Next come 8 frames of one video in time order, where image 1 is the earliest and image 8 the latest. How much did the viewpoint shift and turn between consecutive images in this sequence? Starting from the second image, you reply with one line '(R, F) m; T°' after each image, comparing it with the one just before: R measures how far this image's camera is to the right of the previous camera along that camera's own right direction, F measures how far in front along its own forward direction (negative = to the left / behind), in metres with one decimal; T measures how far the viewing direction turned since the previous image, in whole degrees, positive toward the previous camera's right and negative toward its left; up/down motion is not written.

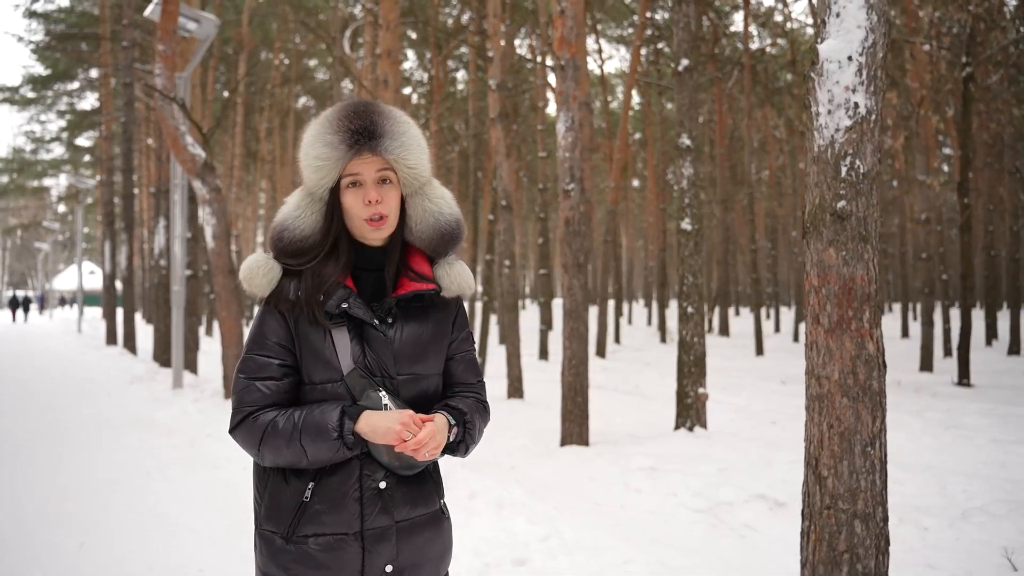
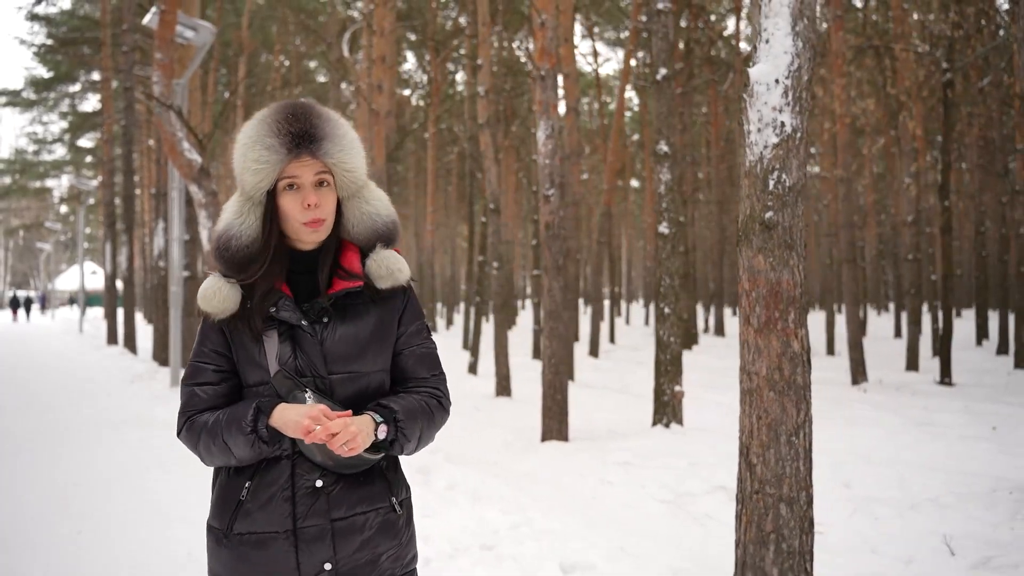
(+0.2, -0.3) m; 0°
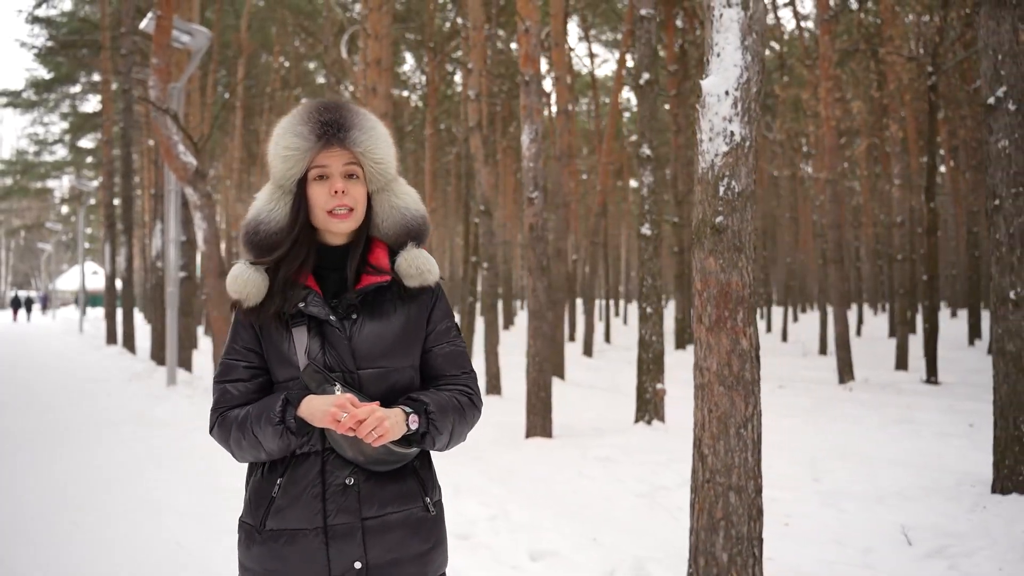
(+0.2, -0.2) m; 0°
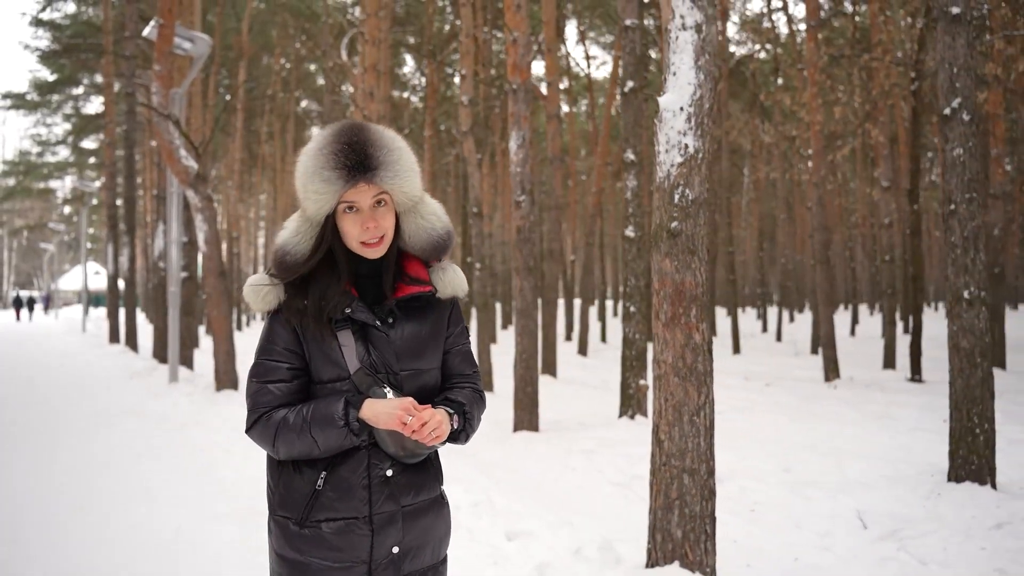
(+0.1, -0.4) m; 0°
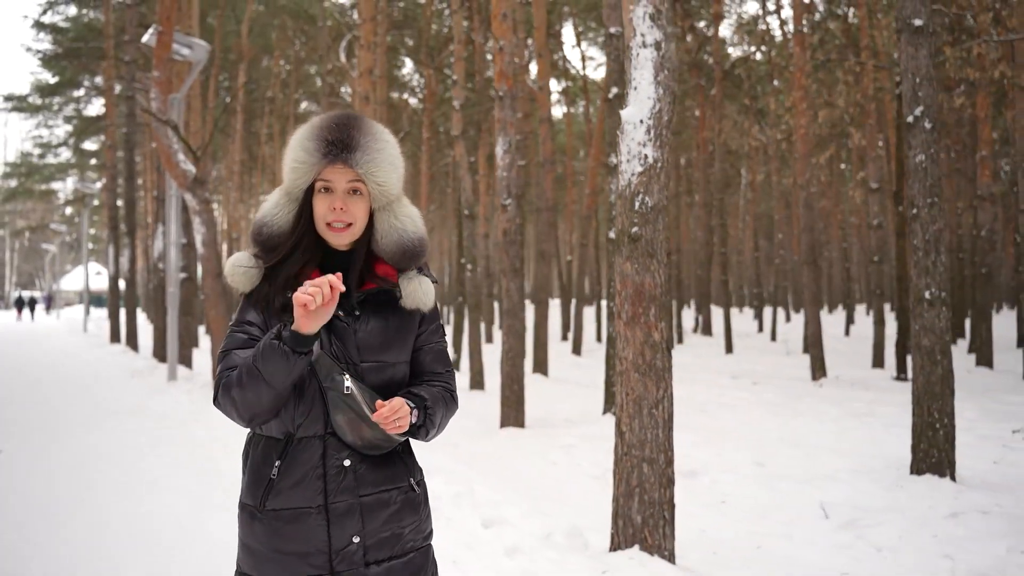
(+0.2, -0.3) m; 0°
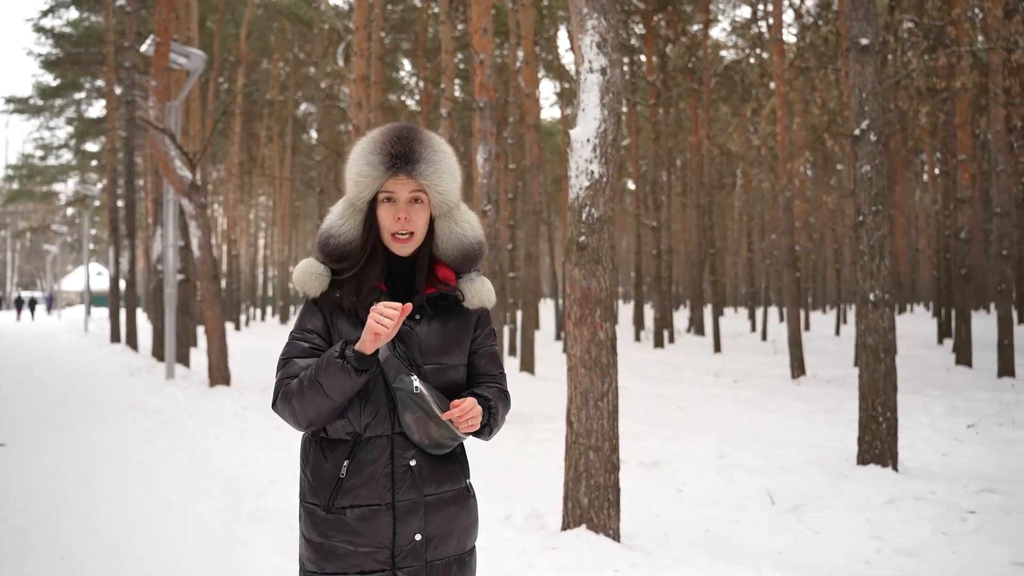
(+0.3, -0.5) m; 0°
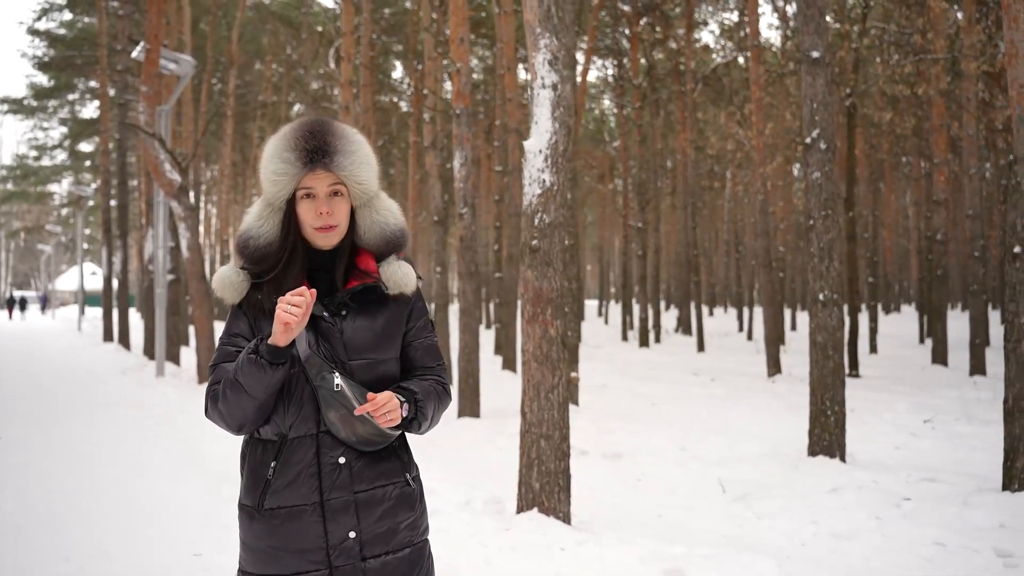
(+0.3, -0.4) m; 0°
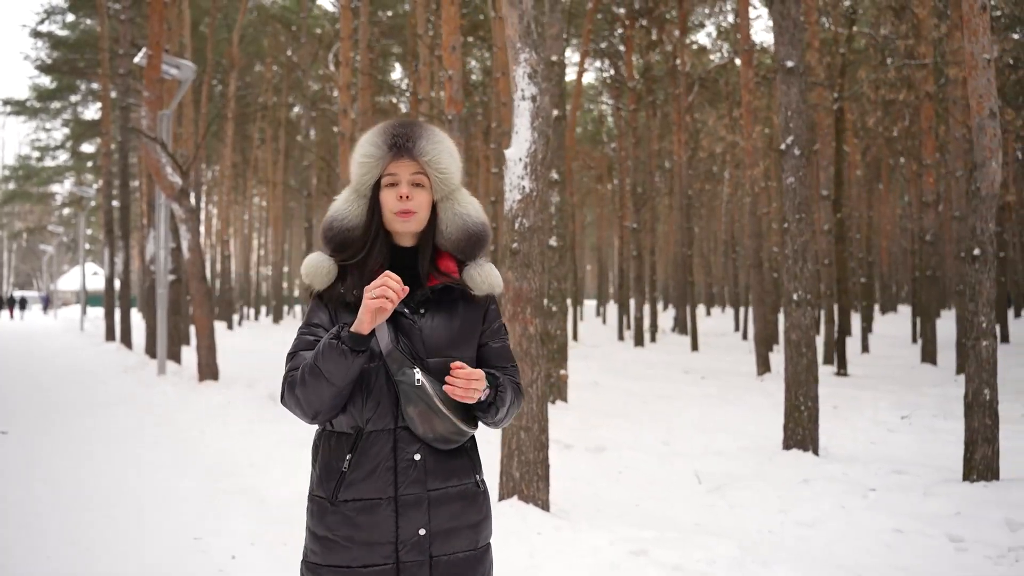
(+0.1, -0.3) m; 0°
